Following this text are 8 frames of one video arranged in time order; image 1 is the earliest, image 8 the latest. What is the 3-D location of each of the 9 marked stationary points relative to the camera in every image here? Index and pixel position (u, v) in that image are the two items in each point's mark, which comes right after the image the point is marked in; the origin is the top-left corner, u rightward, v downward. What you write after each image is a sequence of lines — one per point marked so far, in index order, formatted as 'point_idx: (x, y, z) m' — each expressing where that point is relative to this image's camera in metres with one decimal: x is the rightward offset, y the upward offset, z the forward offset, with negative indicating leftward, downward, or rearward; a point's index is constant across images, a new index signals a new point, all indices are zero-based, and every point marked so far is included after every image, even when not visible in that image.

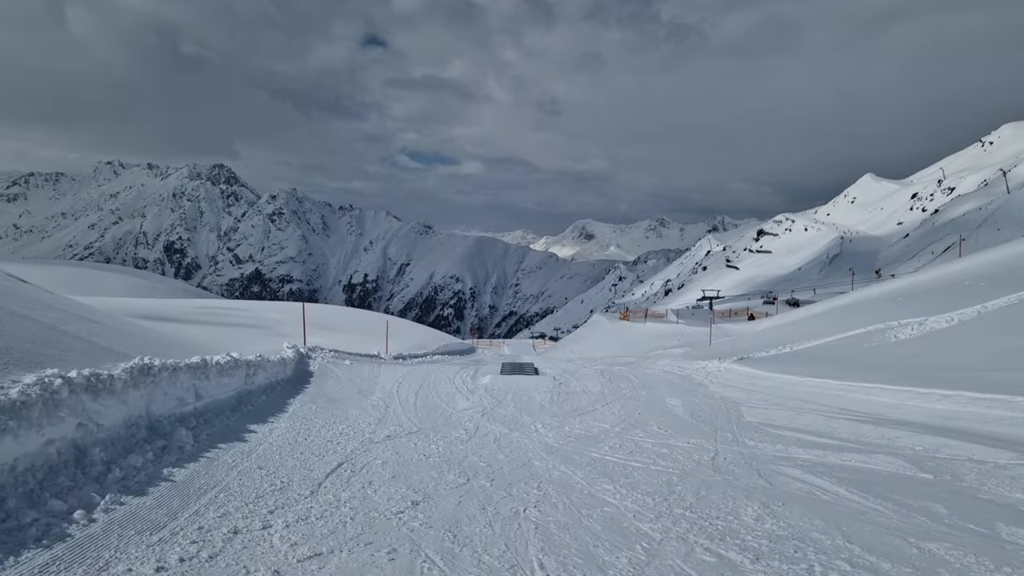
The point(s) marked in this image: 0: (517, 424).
0: (+0.1, -2.0, +12.2) m
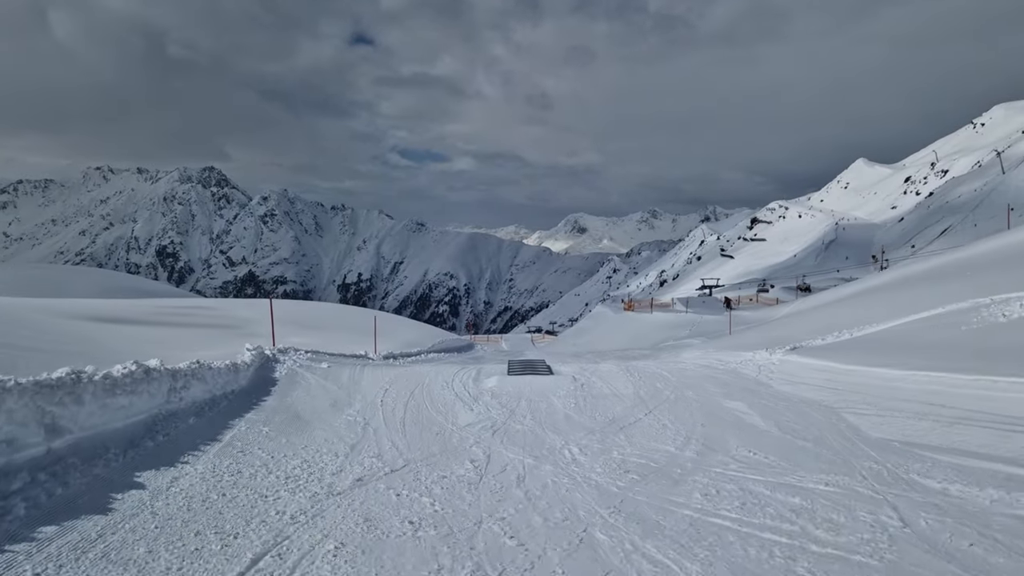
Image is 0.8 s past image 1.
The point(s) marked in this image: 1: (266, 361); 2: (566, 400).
0: (+0.3, -1.7, +8.8) m
1: (-4.7, -1.4, +15.9) m
2: (+0.9, -1.9, +13.6) m
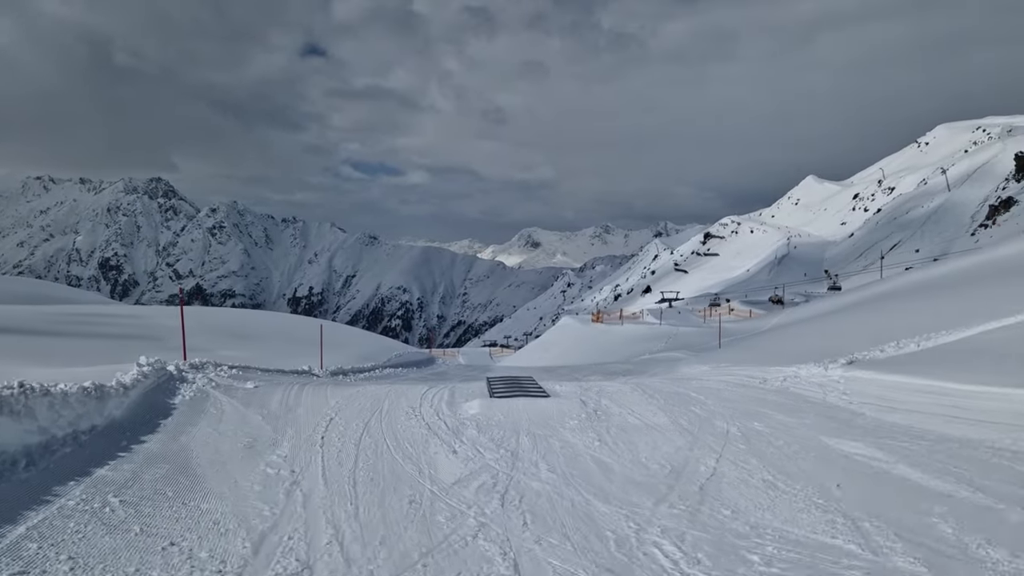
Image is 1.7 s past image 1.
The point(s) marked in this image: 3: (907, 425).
0: (+0.6, -1.5, +4.9) m
1: (-4.9, -1.3, +11.7) m
2: (+0.9, -1.8, +9.7) m
3: (+4.2, -1.5, +9.0) m
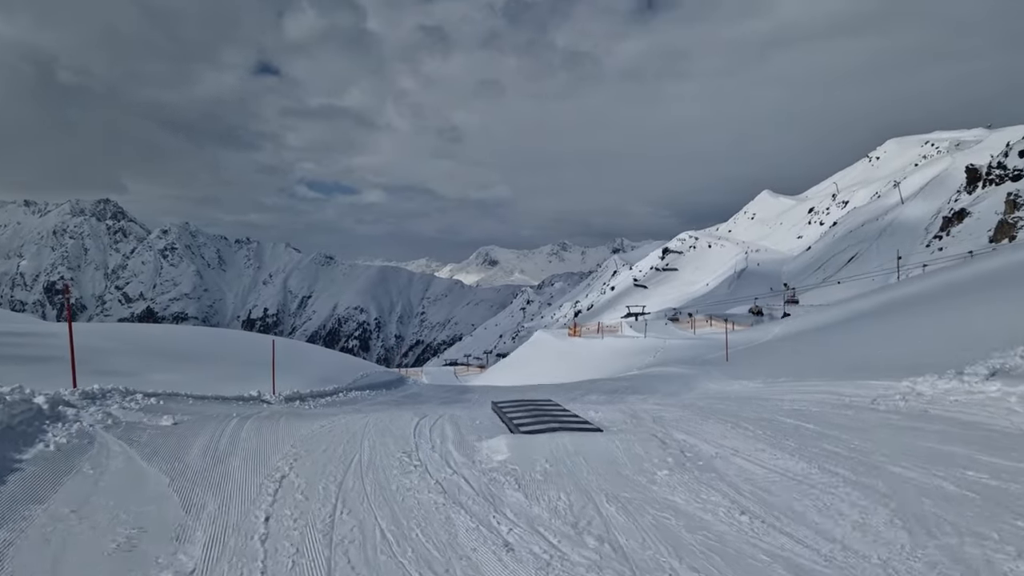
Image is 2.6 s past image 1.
0: (+1.4, -1.2, +1.0) m
1: (-4.5, -1.2, +7.6) m
2: (+1.4, -1.5, +5.8) m
3: (+4.8, -1.2, +5.3) m
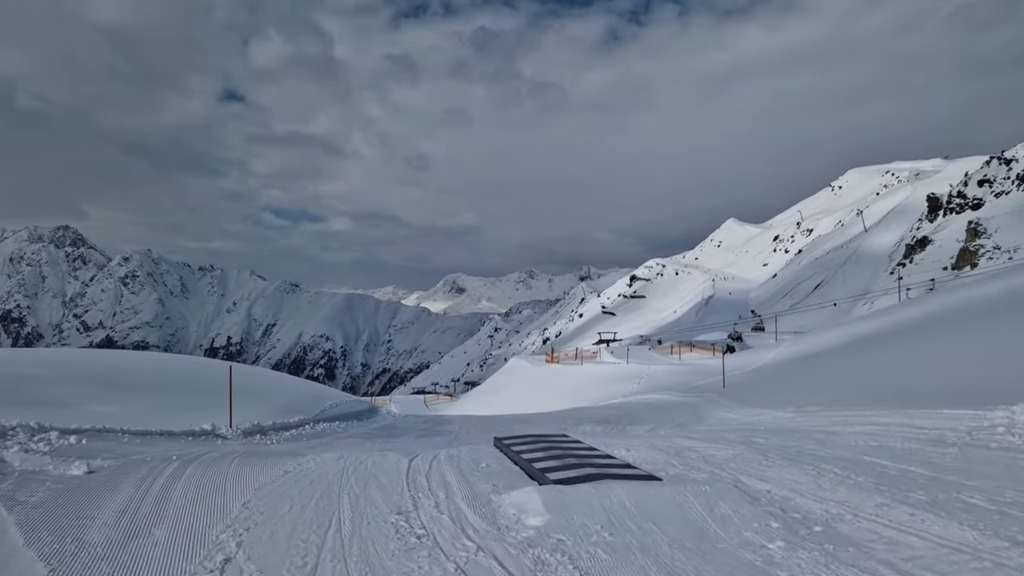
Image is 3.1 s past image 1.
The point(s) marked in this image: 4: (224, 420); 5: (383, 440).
0: (+1.9, -0.9, -1.1) m
1: (-4.2, -1.2, +5.3) m
2: (+1.7, -1.5, +3.7) m
3: (+5.1, -1.1, +3.4) m
4: (-6.6, -3.1, +19.1) m
5: (-3.2, -3.7, +20.0) m
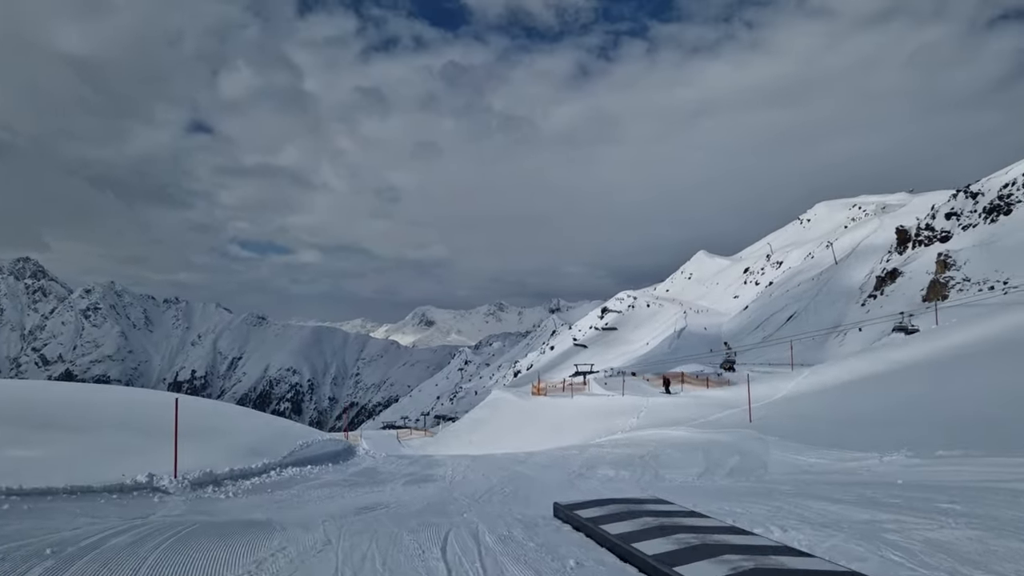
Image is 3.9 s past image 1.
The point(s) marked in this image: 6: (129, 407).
0: (+2.9, -0.4, -4.4) m
1: (-3.4, -0.9, +1.7) m
2: (+2.6, -1.1, +0.4) m
3: (+6.0, -0.8, +0.2) m
4: (-6.4, -3.3, +15.4) m
5: (-2.9, -4.0, +16.4) m
6: (-9.0, -2.9, +19.6) m
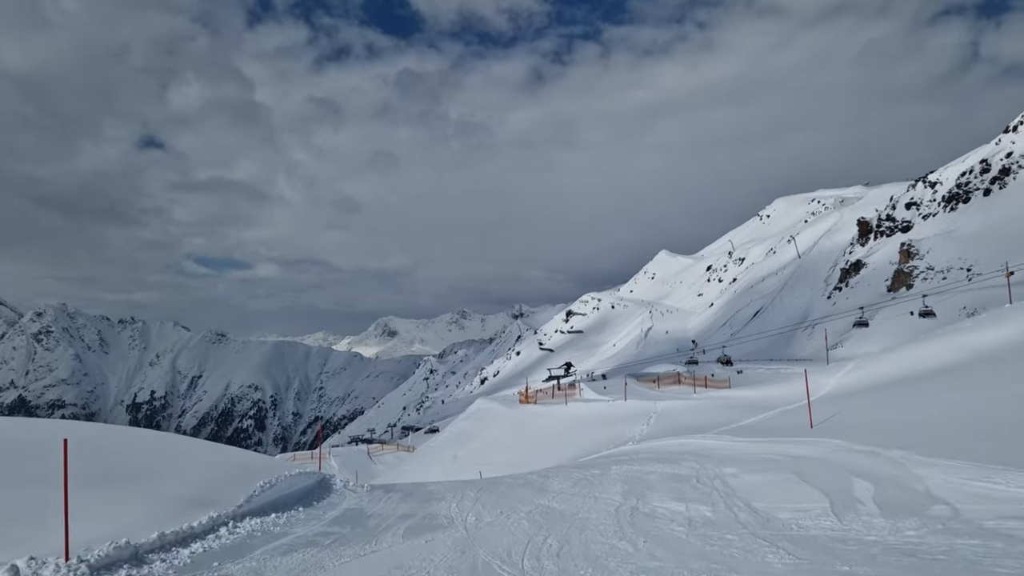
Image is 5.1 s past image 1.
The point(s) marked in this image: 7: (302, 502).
0: (+4.4, +0.2, -8.7) m
1: (-2.2, -0.5, -2.9) m
2: (+3.9, -0.5, -4.0) m
3: (+7.3, 0.0, -4.0) m
4: (-5.7, -3.2, +10.6) m
5: (-2.3, -3.7, +11.7) m
6: (-8.5, -2.8, +14.6) m
7: (-4.1, -4.2, +16.2) m
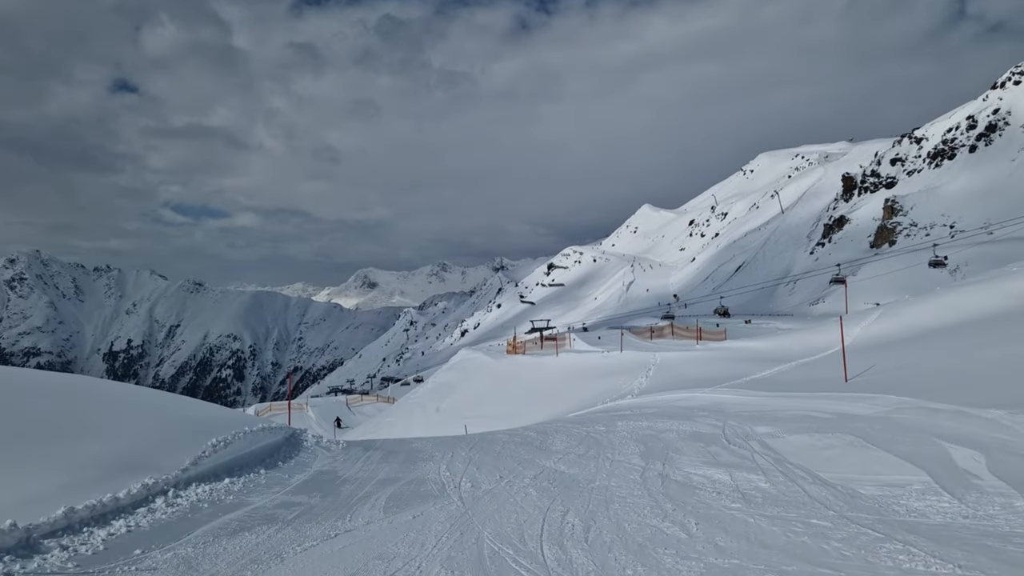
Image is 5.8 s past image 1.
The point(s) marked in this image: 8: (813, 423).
0: (+5.0, 0.0, -11.3) m
1: (-1.7, -0.4, -5.6) m
2: (+4.4, -0.5, -6.5) m
3: (+7.8, 0.0, -6.5) m
4: (-5.5, -2.2, +7.9) m
5: (-2.1, -2.7, +9.2) m
6: (-8.4, -1.6, +11.9) m
7: (-4.1, -2.9, +13.6) m
8: (+5.2, -2.2, +13.7) m
